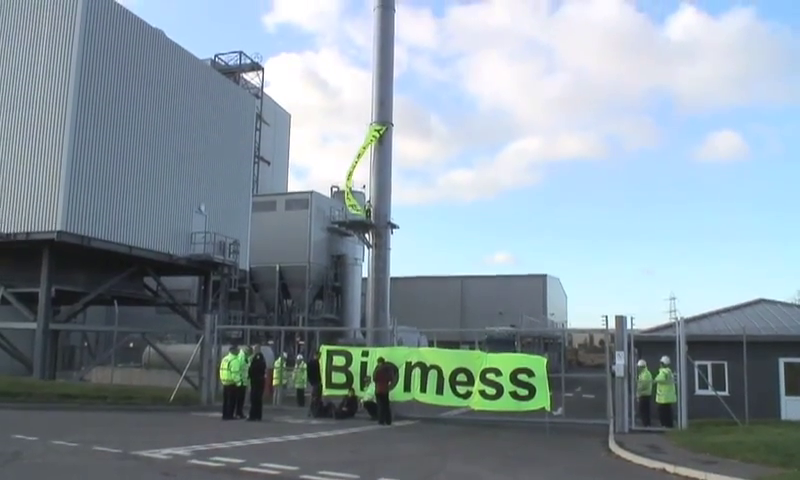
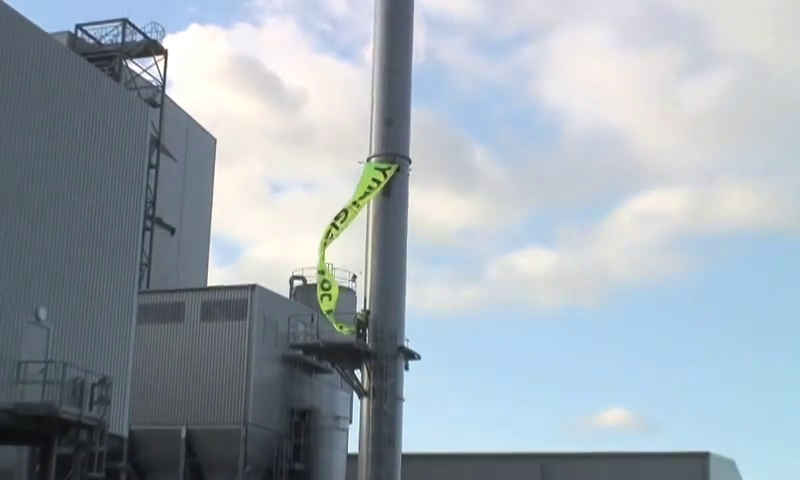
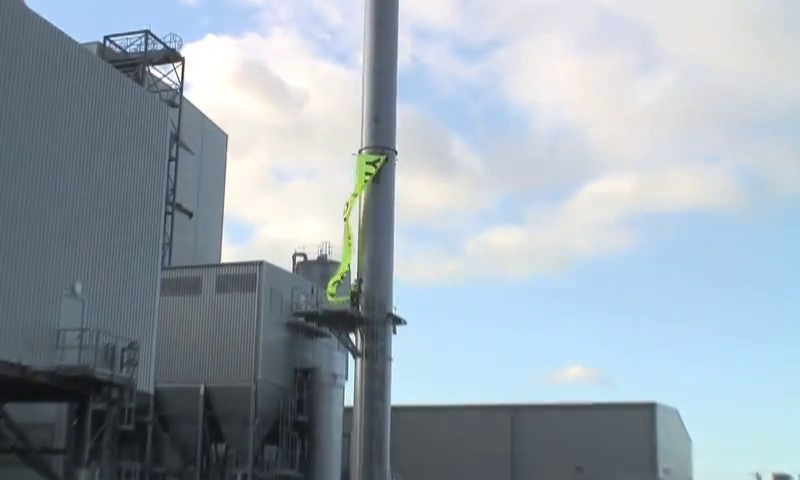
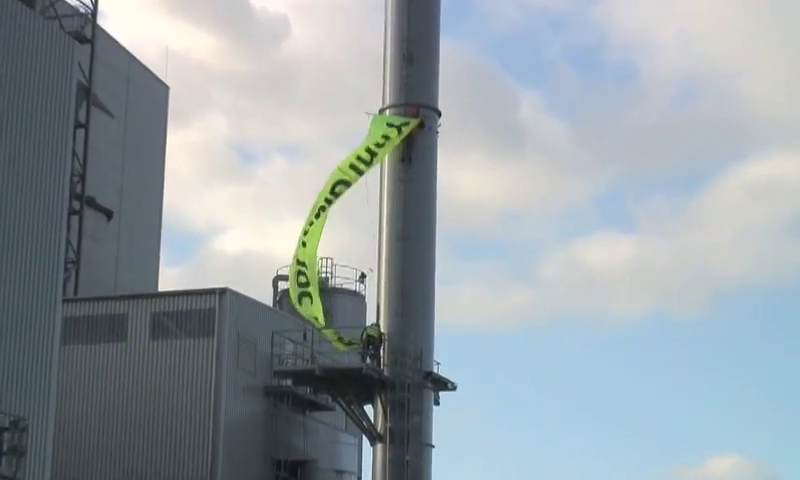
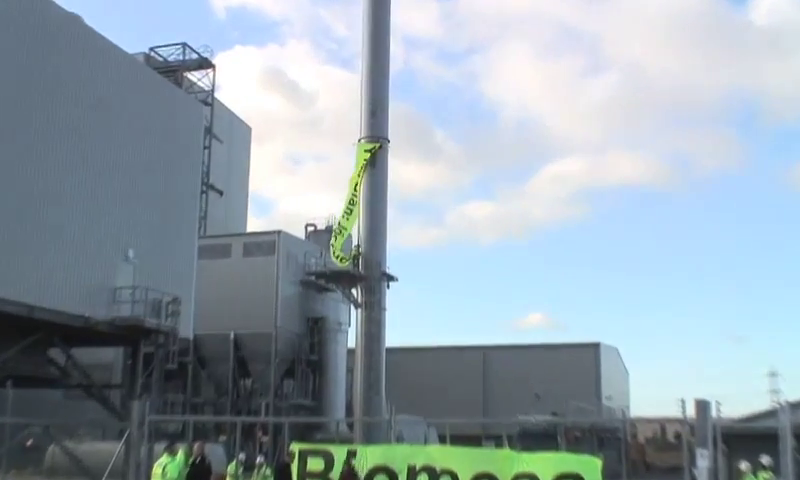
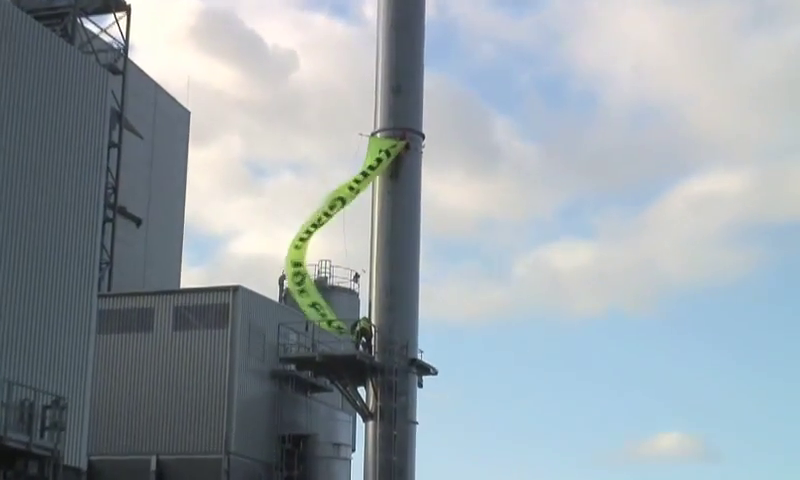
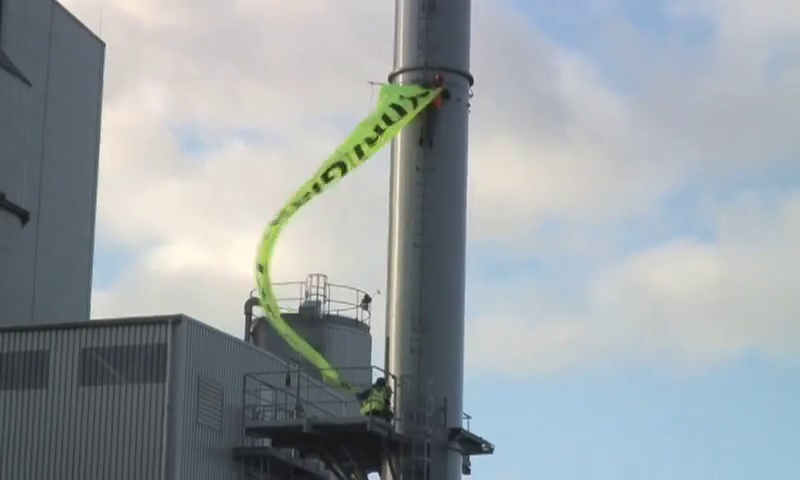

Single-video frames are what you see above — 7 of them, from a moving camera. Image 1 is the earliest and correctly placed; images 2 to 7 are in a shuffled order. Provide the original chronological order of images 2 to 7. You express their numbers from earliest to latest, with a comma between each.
5, 3, 2, 6, 4, 7
